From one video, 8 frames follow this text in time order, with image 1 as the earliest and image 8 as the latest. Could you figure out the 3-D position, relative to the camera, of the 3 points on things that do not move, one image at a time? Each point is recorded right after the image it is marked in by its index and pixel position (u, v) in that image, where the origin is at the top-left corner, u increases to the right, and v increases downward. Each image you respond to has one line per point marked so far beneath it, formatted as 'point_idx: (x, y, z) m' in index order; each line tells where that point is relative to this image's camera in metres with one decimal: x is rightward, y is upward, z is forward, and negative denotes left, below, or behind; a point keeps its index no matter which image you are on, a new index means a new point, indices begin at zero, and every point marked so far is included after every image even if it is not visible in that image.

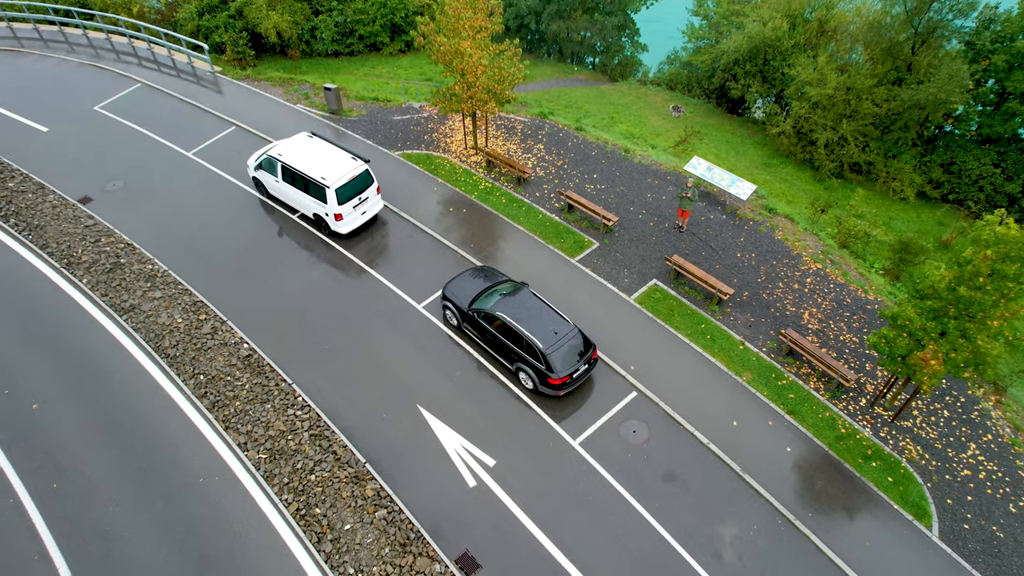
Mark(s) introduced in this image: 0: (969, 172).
0: (+12.2, +3.0, +17.1) m
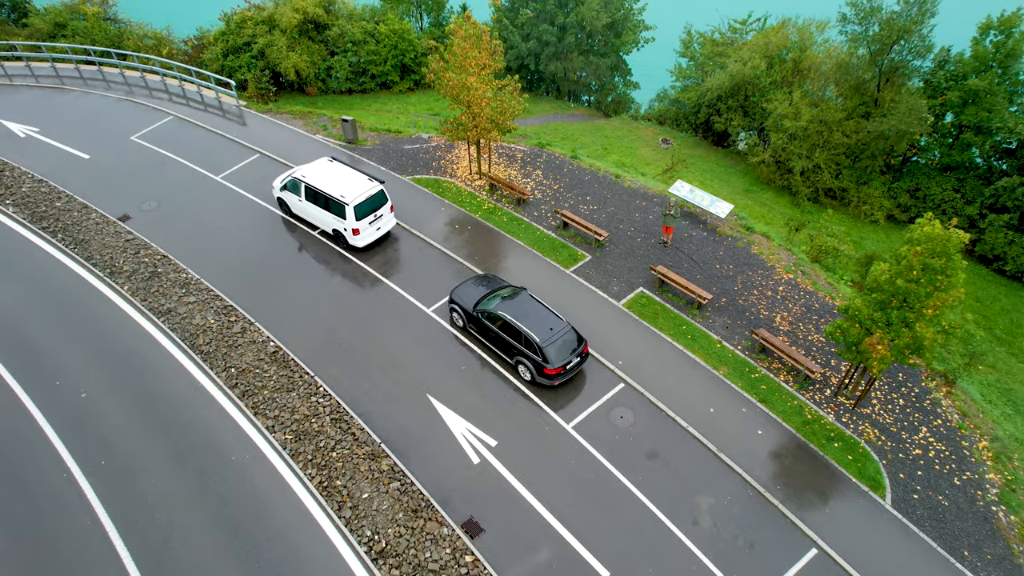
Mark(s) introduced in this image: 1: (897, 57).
0: (+12.2, +2.5, +18.6) m
1: (+11.0, +6.5, +18.4) m
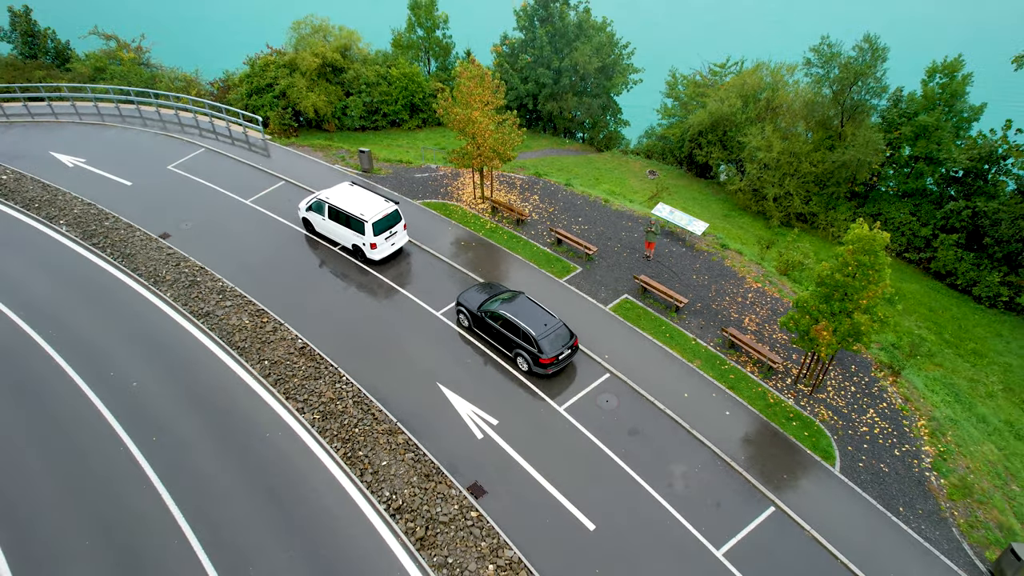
0: (+12.2, +2.1, +20.6) m
1: (+11.0, +6.1, +20.6) m
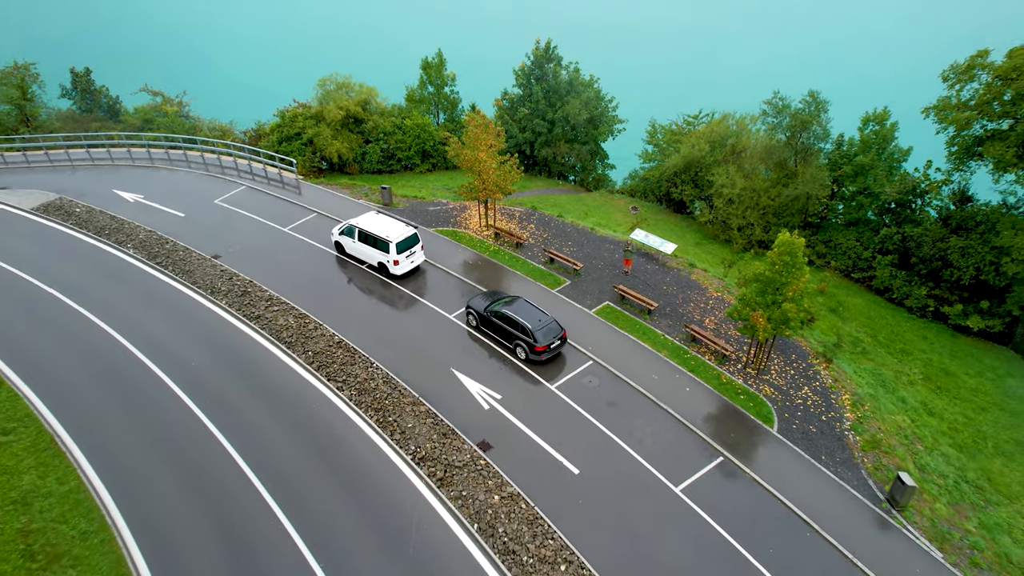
0: (+12.2, +1.5, +24.0) m
1: (+11.0, +5.5, +24.3) m
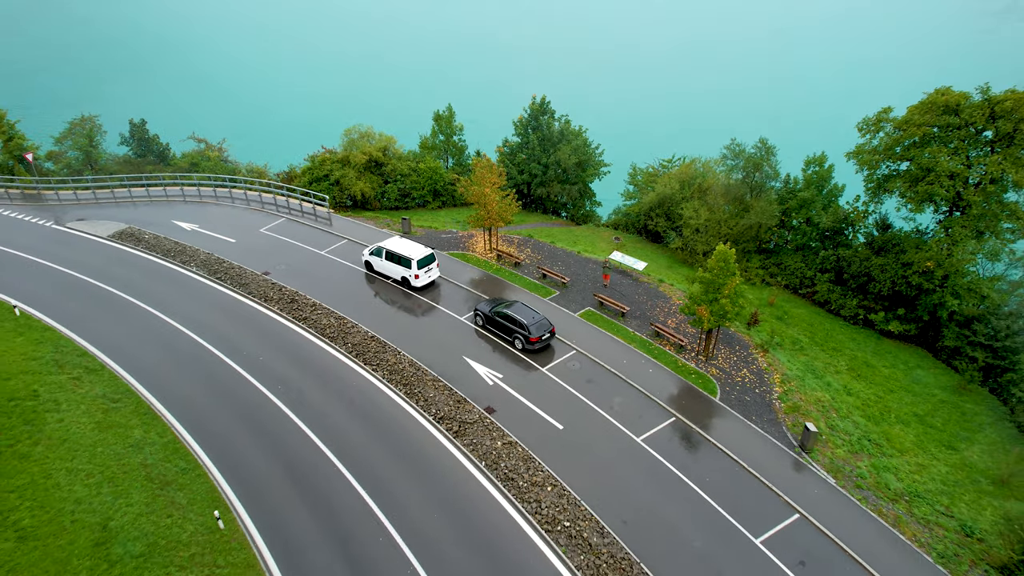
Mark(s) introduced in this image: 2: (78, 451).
0: (+12.2, +0.9, +28.5) m
1: (+10.9, +4.8, +29.1) m
2: (-11.1, -4.1, +16.7) m
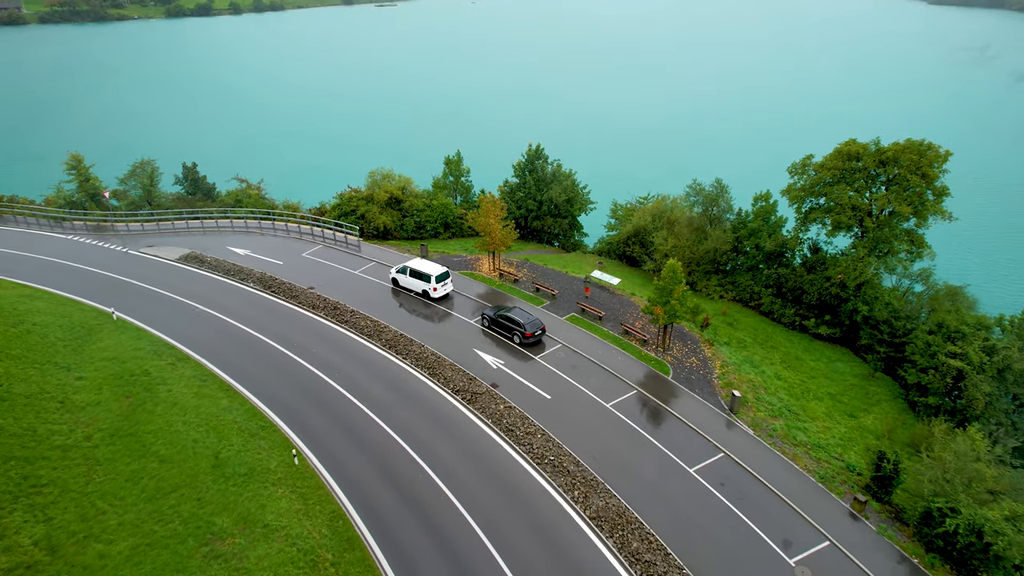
0: (+12.1, +0.2, +34.5) m
1: (+10.9, +4.0, +35.3) m
2: (-11.1, -4.2, +22.3) m
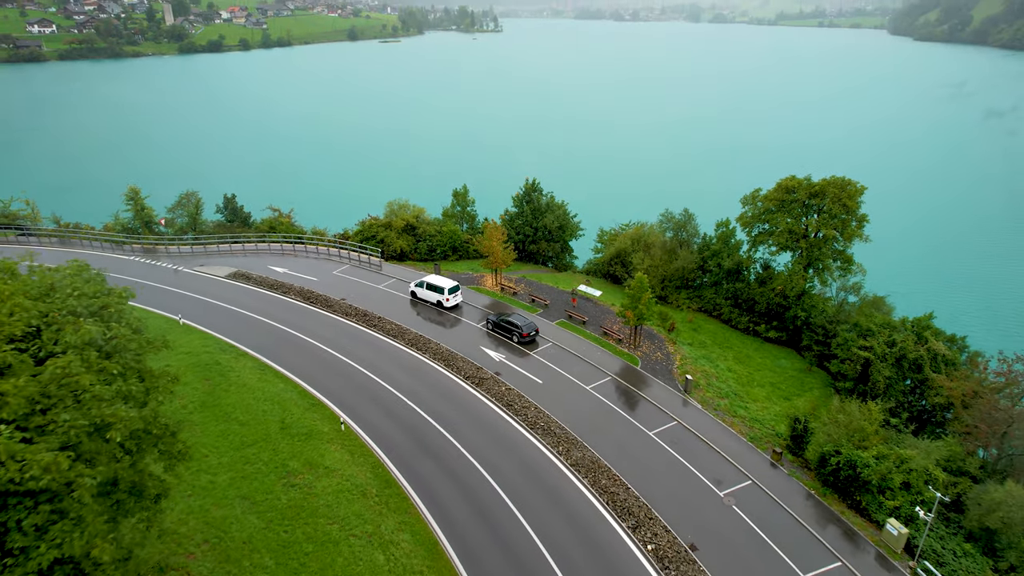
0: (+12.1, -0.6, +40.6) m
1: (+10.9, +3.2, +41.5) m
2: (-11.1, -4.4, +28.2) m
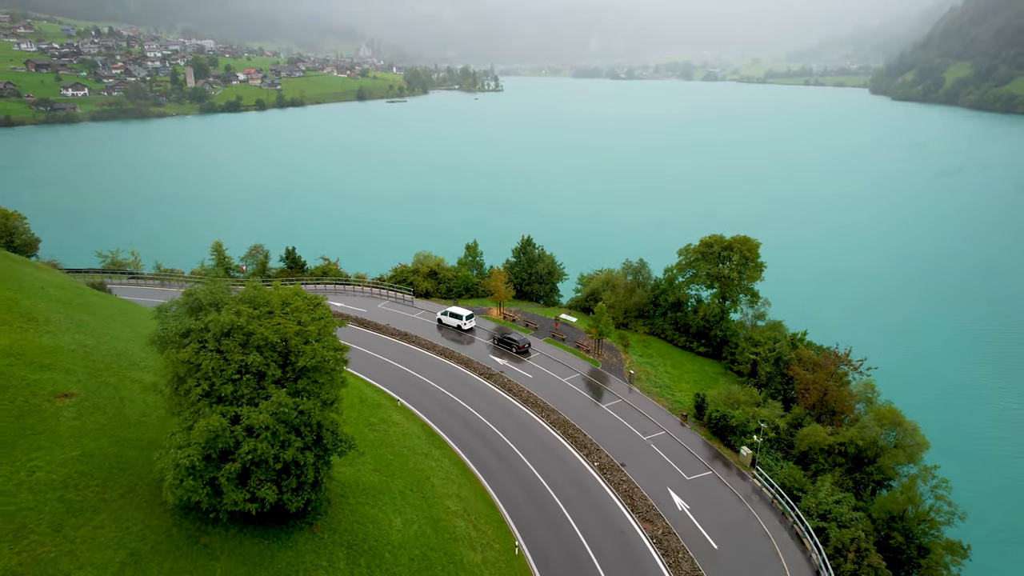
0: (+12.1, -3.0, +54.2) m
1: (+10.9, +0.7, +55.5) m
2: (-11.1, -5.9, +41.6) m
